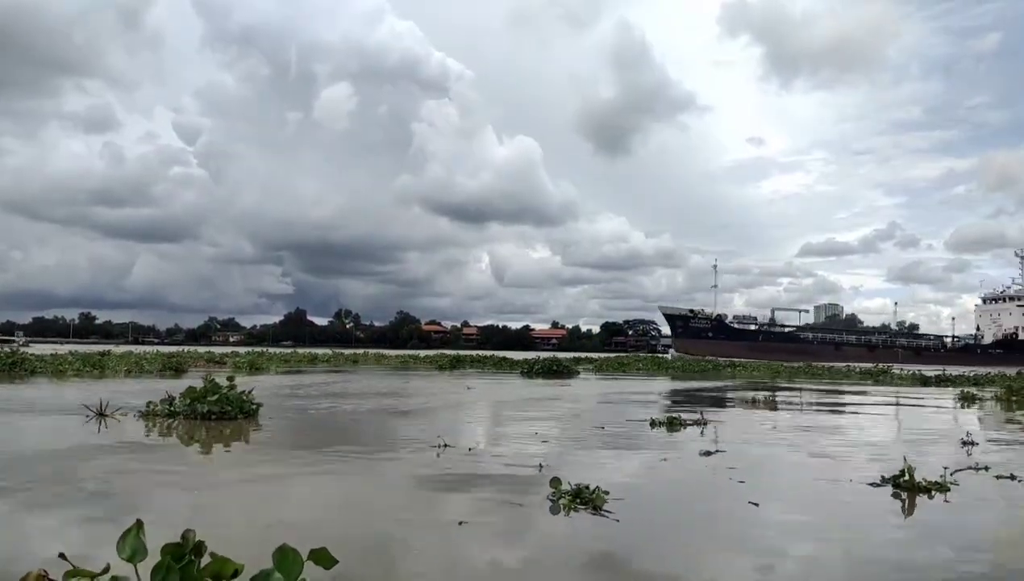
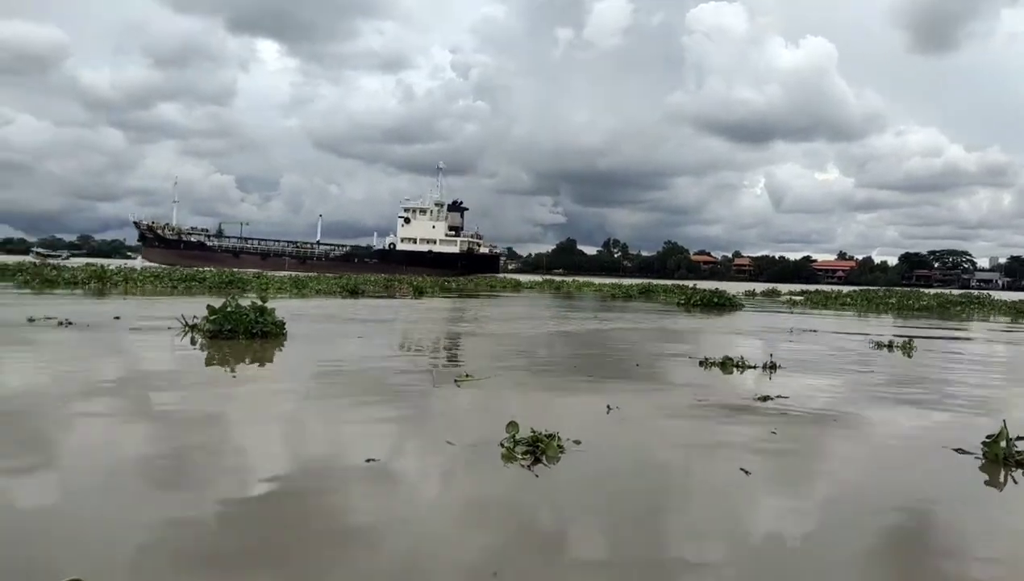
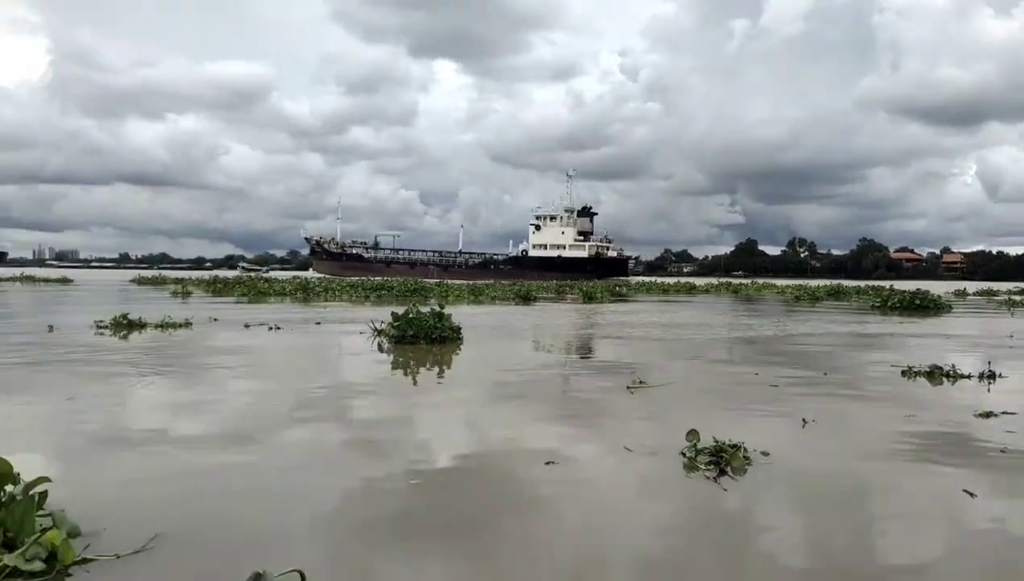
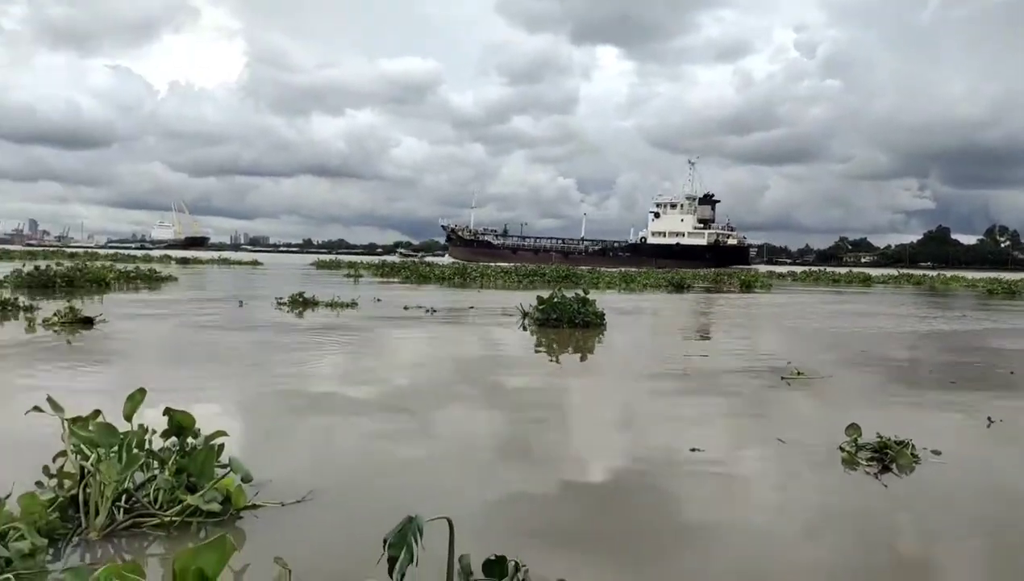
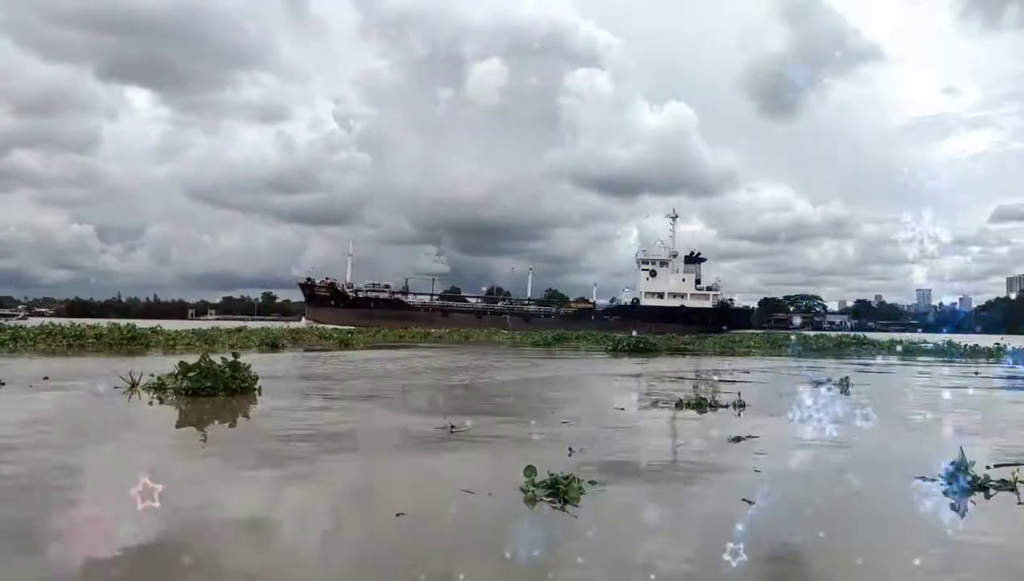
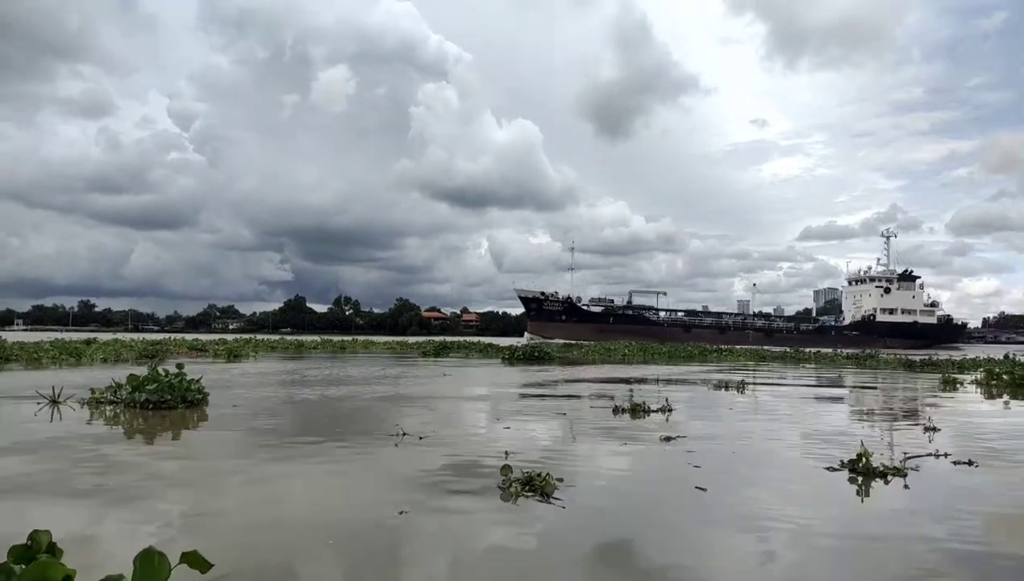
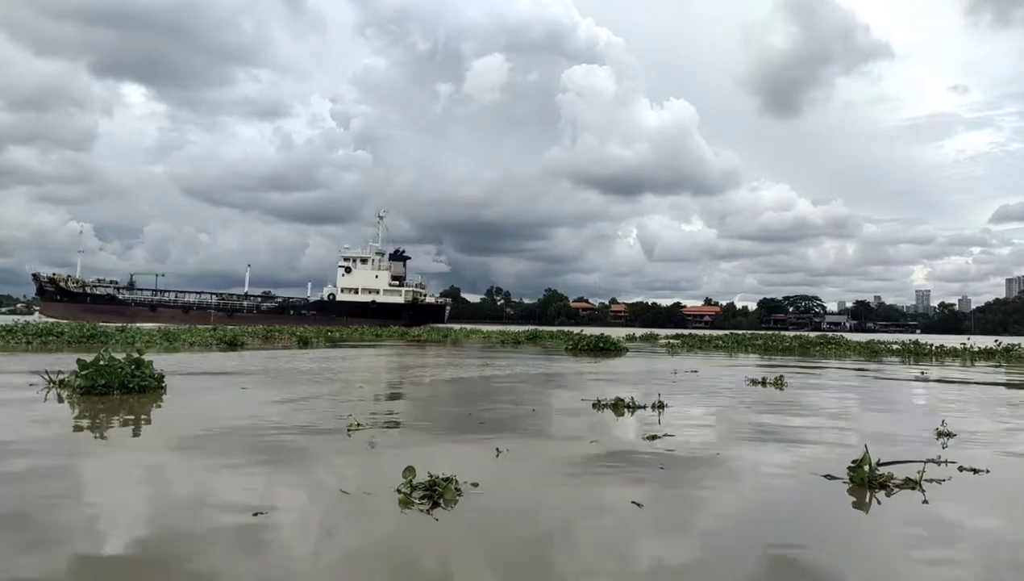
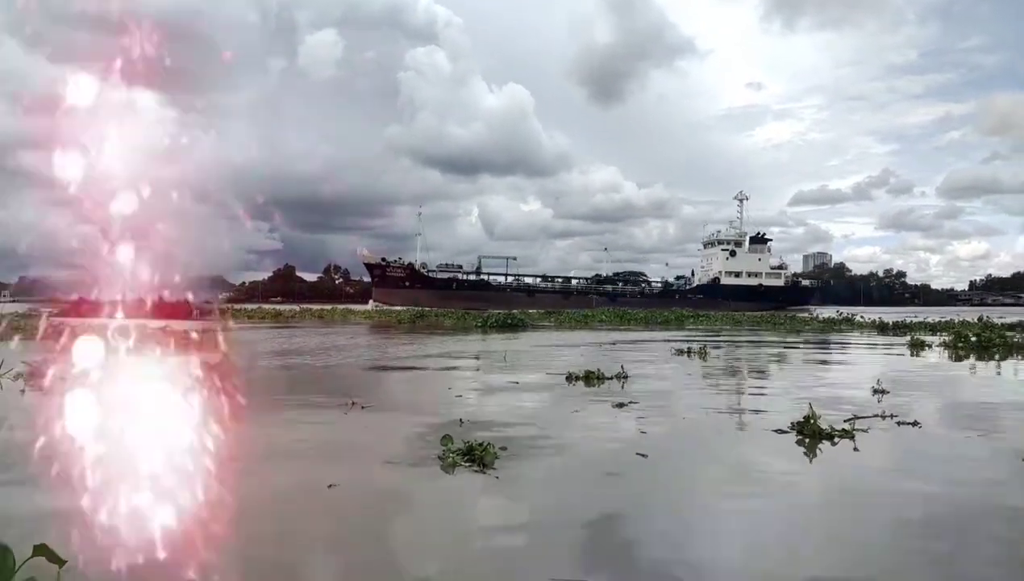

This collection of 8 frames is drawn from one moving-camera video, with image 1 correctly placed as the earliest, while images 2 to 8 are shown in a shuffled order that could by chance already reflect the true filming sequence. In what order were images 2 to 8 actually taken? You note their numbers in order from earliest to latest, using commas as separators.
6, 8, 5, 7, 2, 3, 4
